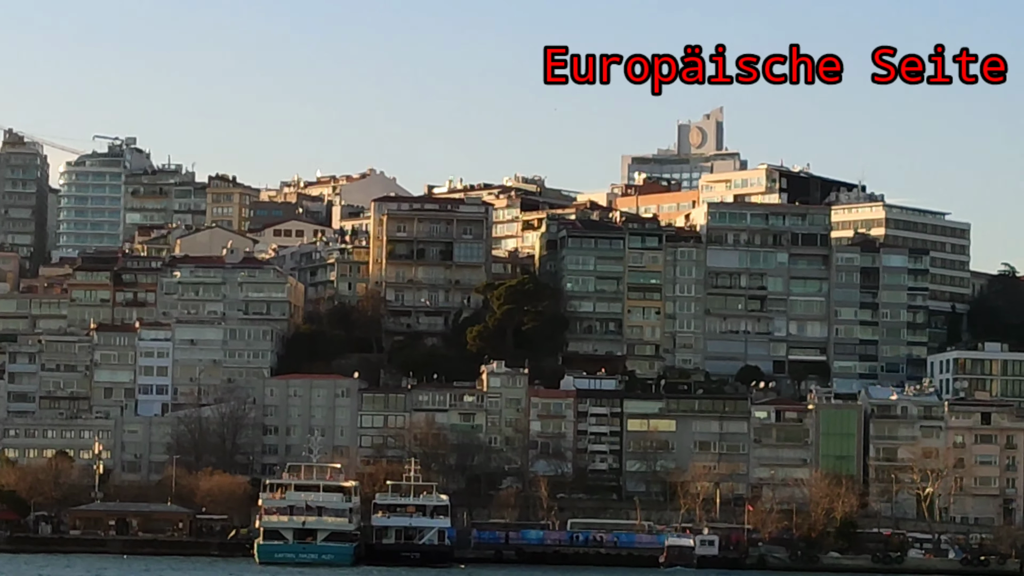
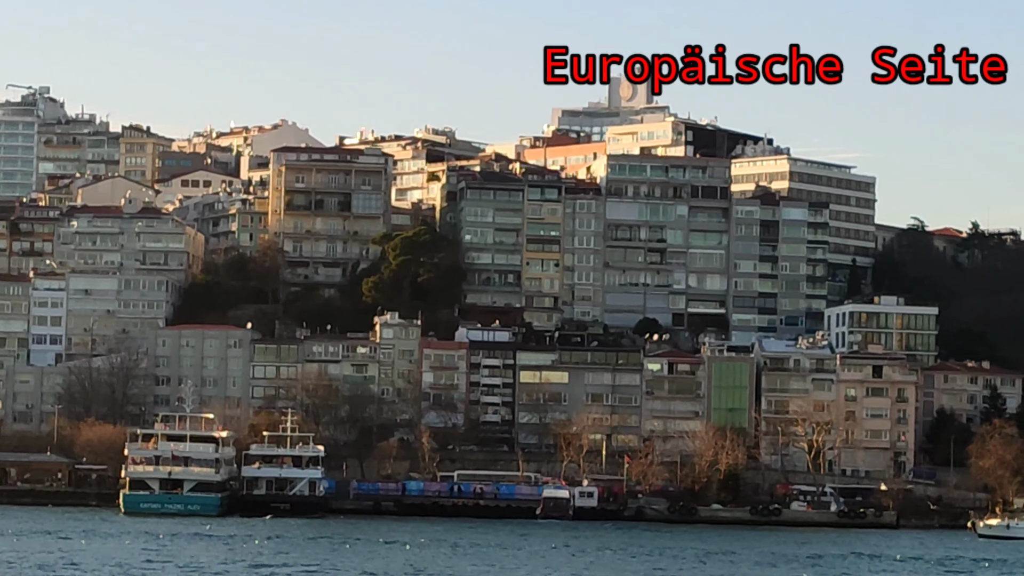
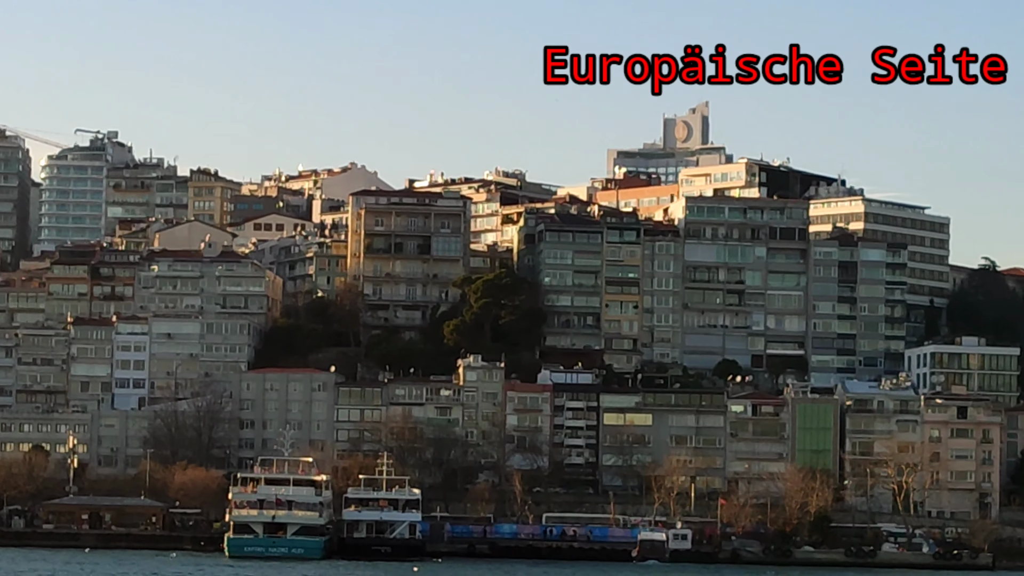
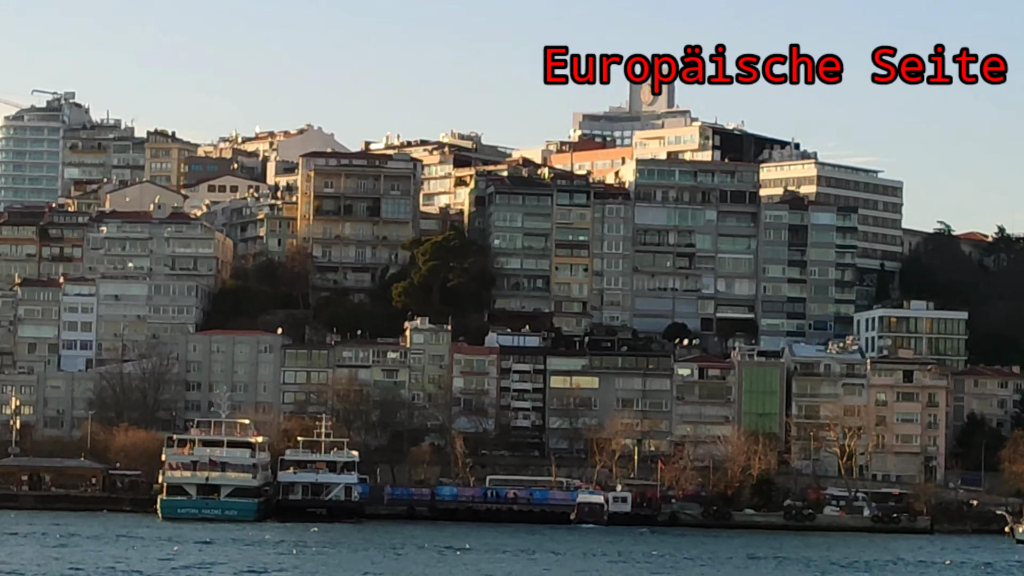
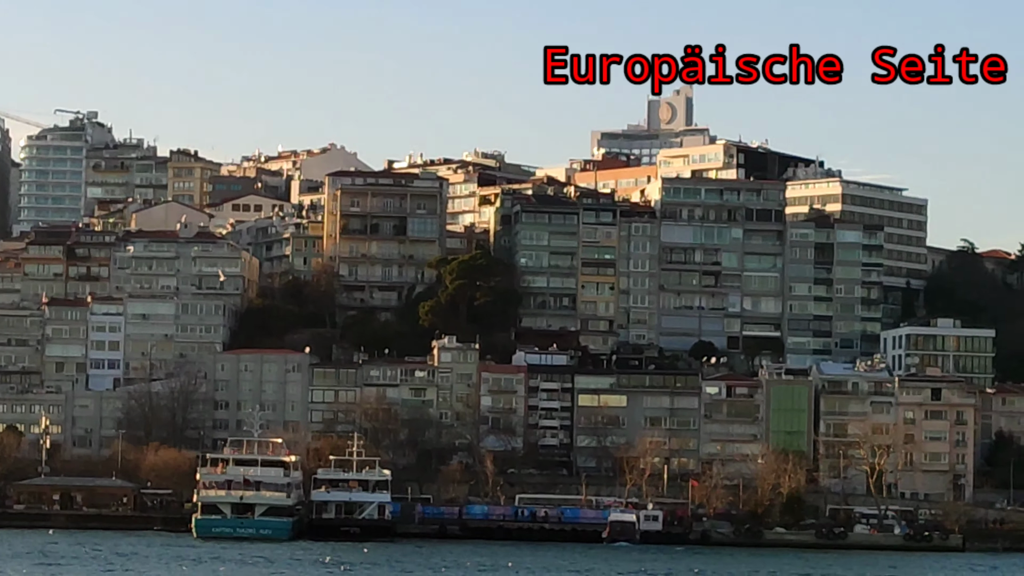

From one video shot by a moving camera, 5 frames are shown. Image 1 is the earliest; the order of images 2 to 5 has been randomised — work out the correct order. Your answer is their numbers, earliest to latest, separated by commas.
3, 5, 4, 2
